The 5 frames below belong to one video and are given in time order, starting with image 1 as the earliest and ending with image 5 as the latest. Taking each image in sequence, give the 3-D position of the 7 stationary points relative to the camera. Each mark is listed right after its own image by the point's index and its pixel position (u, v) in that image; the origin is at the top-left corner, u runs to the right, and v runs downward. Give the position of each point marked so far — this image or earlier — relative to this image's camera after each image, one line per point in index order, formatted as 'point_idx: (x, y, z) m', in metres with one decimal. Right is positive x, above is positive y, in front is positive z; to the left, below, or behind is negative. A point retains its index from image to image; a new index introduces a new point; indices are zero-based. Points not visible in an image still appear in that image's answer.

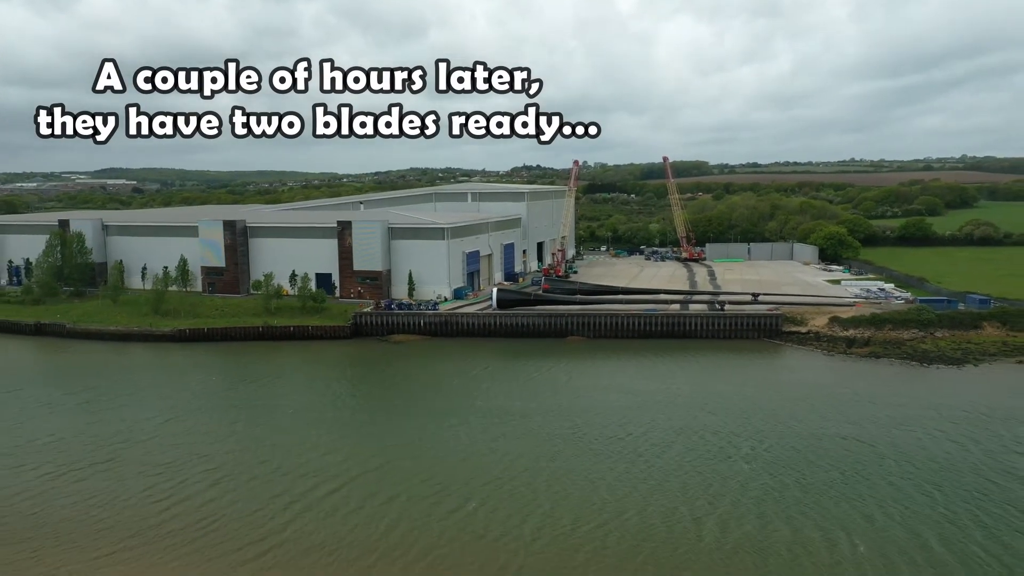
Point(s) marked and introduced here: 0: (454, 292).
0: (-0.8, -0.1, +11.5) m
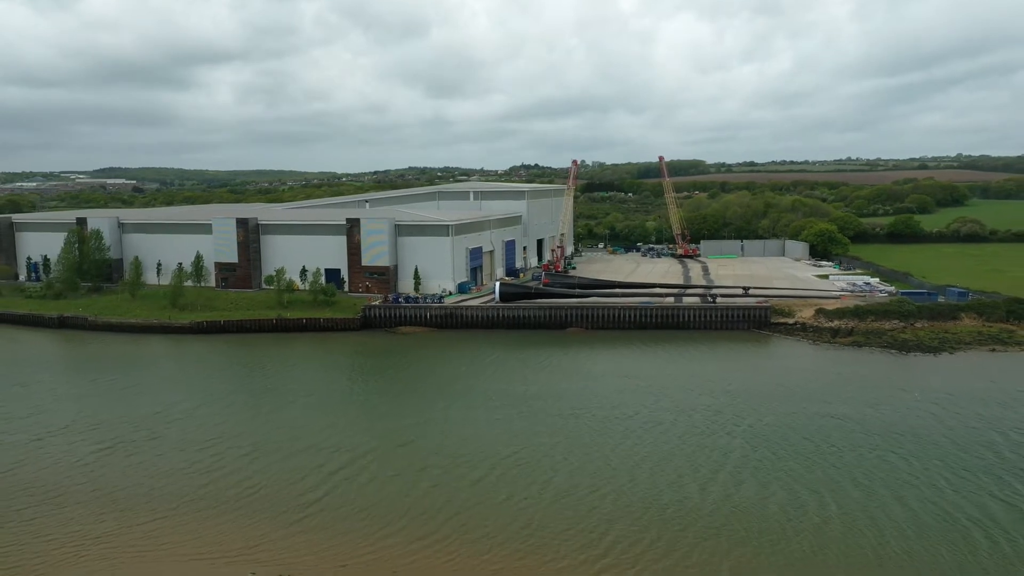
0: (-0.8, 0.0, +12.0) m
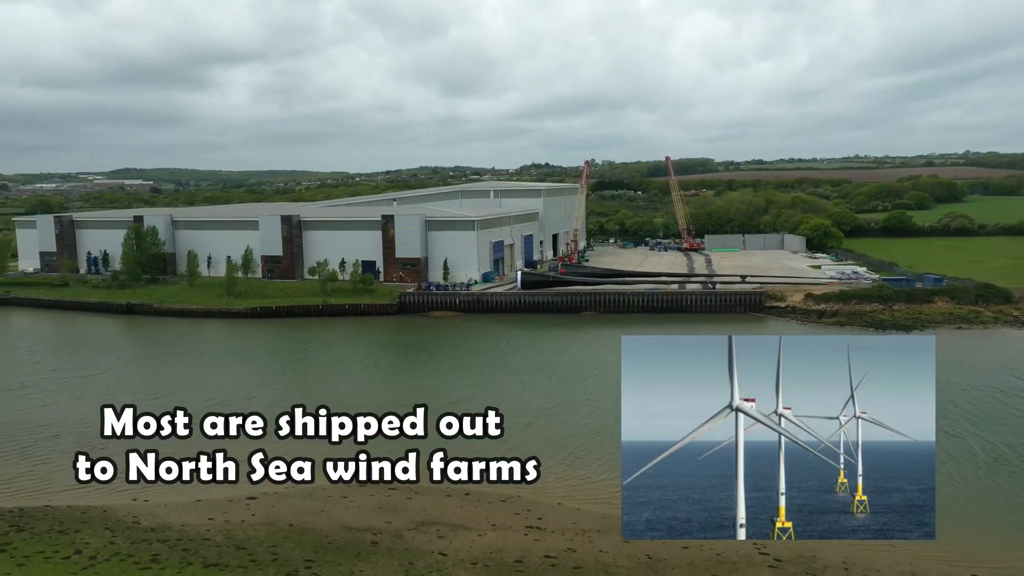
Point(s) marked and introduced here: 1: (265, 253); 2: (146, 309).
0: (-0.5, +0.2, +13.2) m
1: (-4.2, +0.6, +13.9) m
2: (-5.6, -0.3, +12.7) m
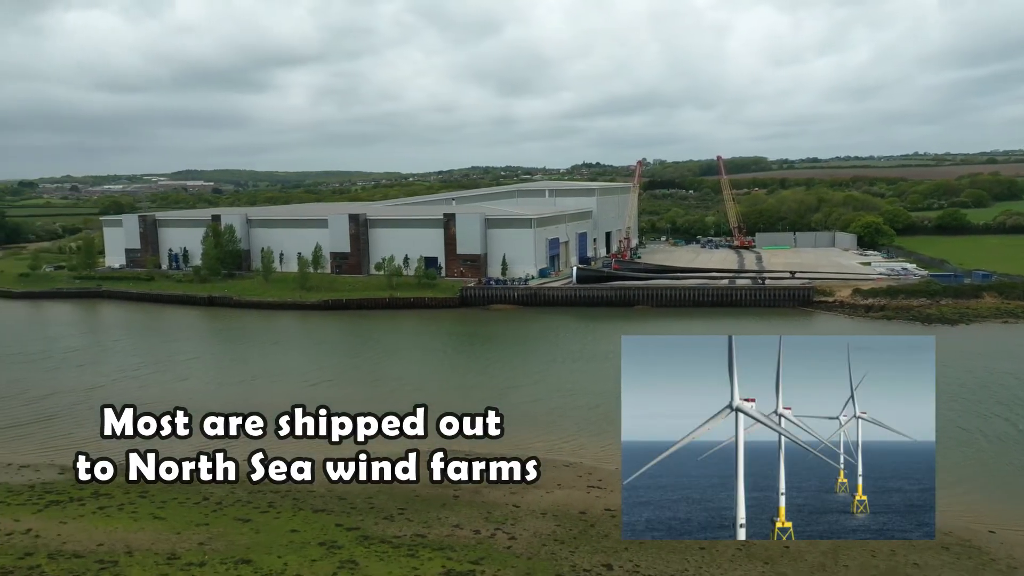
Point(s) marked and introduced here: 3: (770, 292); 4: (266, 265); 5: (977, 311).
0: (+0.5, +0.3, +13.8) m
1: (-3.2, +0.7, +14.7) m
2: (-4.7, -0.2, +13.6) m
3: (+3.8, 0.0, +12.1) m
4: (-4.3, +0.4, +14.3) m
5: (+6.2, -0.3, +10.9) m
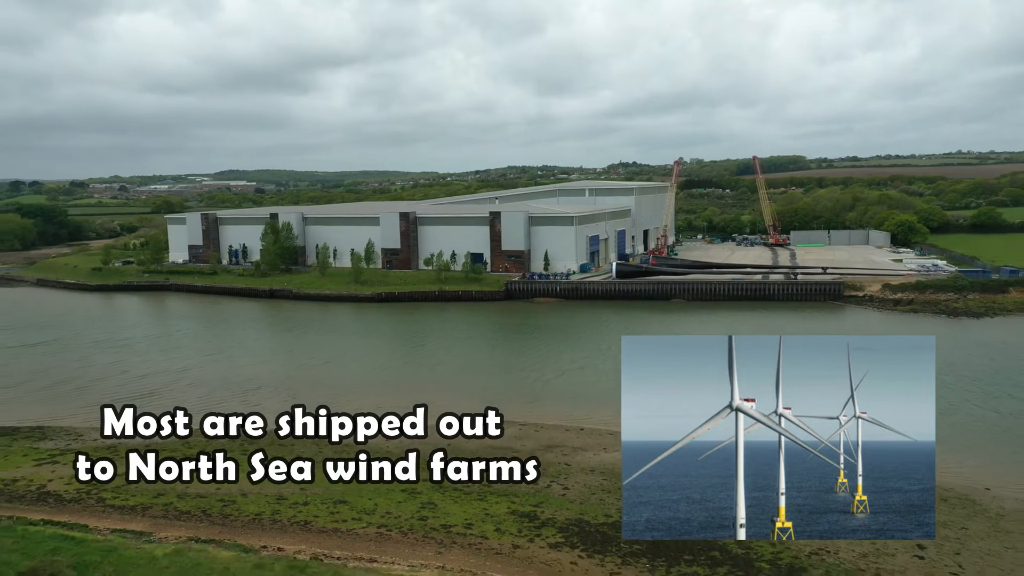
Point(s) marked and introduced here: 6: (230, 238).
0: (+1.2, +0.4, +14.5) m
1: (-2.4, +0.8, +15.6) m
2: (-4.0, -0.1, +14.5) m
3: (+4.4, 0.0, +12.6) m
4: (-3.5, +0.5, +15.2) m
5: (+6.8, -0.2, +11.4) m
6: (-5.9, +1.1, +17.4) m
